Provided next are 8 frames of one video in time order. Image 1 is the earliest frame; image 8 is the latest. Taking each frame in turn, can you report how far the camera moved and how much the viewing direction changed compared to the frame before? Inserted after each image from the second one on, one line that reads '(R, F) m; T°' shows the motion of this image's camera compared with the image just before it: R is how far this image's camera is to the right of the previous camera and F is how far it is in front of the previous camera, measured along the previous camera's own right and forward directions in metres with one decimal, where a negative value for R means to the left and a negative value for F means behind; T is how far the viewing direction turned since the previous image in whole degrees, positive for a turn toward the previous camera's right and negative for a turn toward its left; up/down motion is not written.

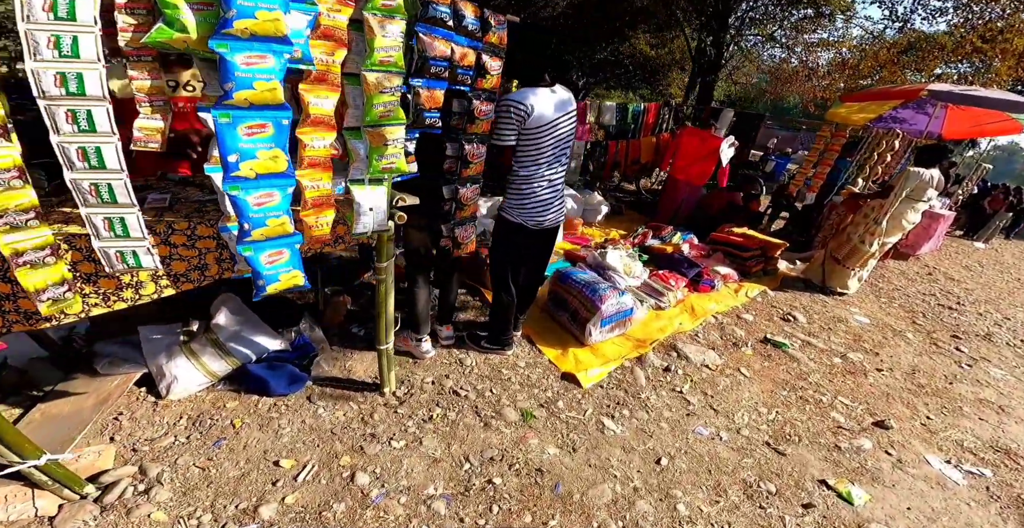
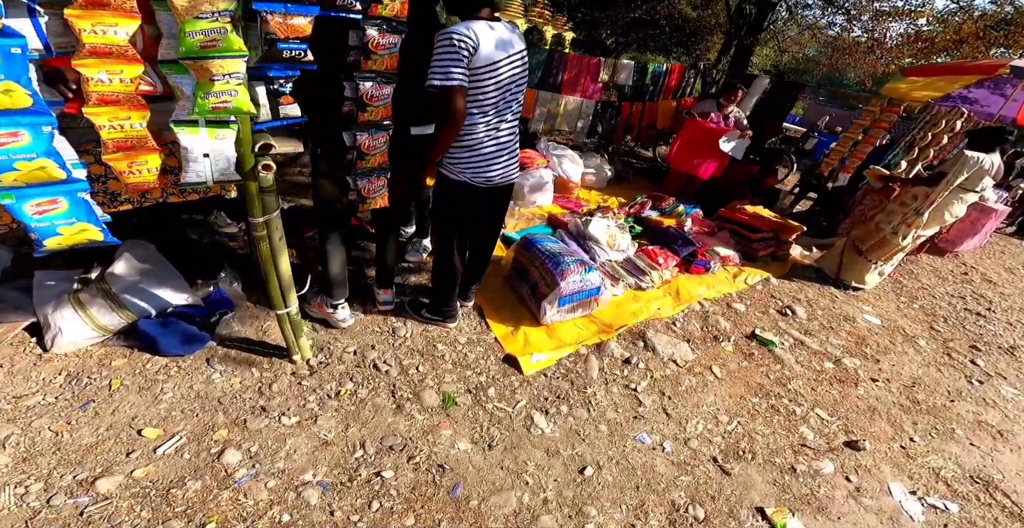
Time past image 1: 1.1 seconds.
(+0.5, +0.4) m; -2°
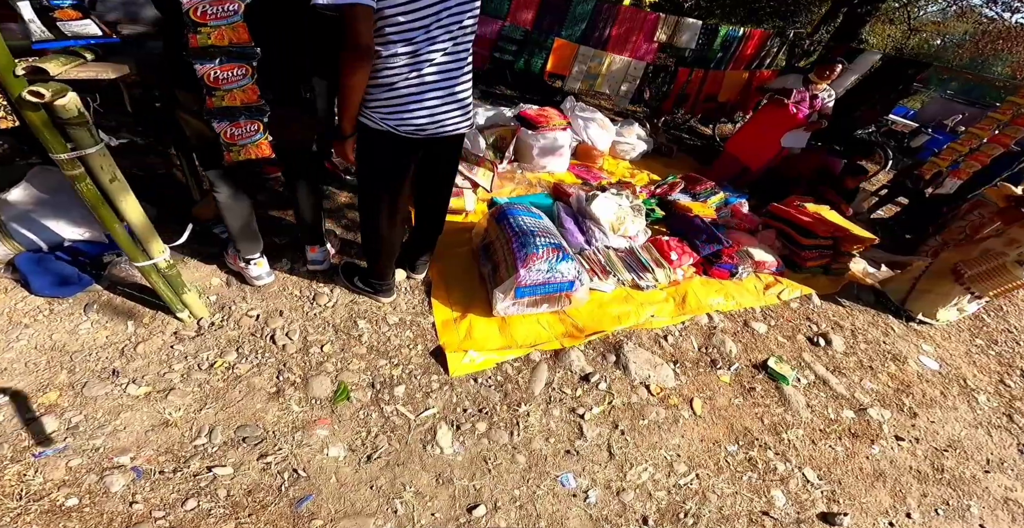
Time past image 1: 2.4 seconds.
(+0.6, +0.5) m; -6°
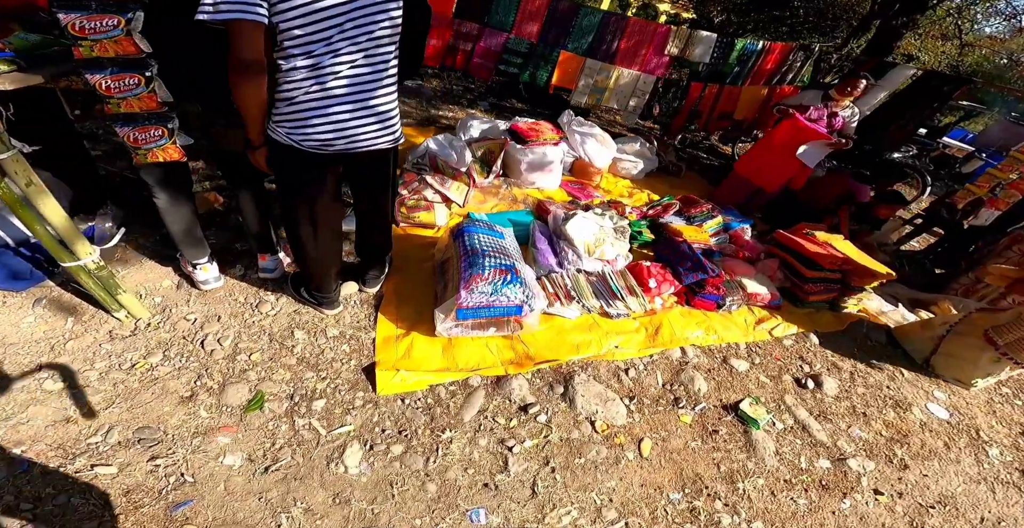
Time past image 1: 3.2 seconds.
(+0.5, +0.1) m; -5°
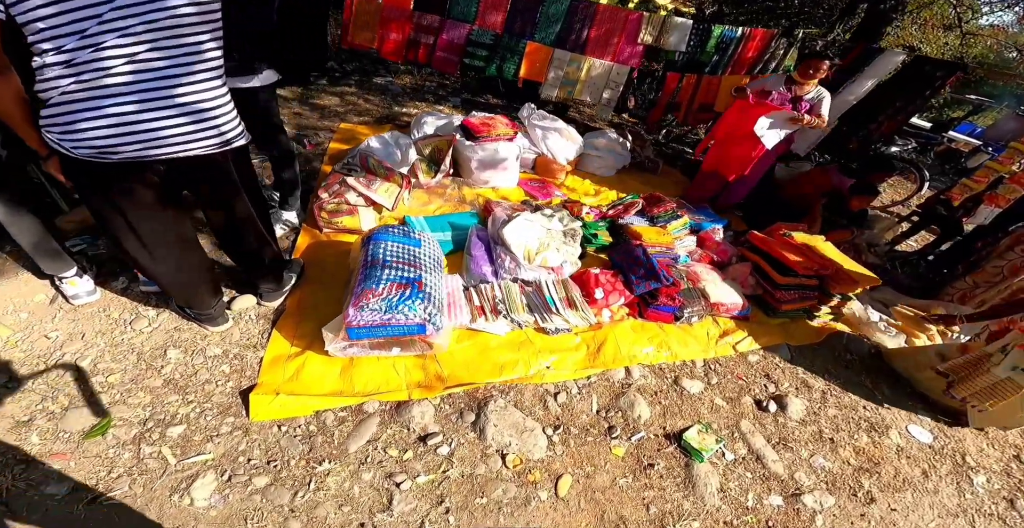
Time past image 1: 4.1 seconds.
(+0.6, +0.3) m; -1°
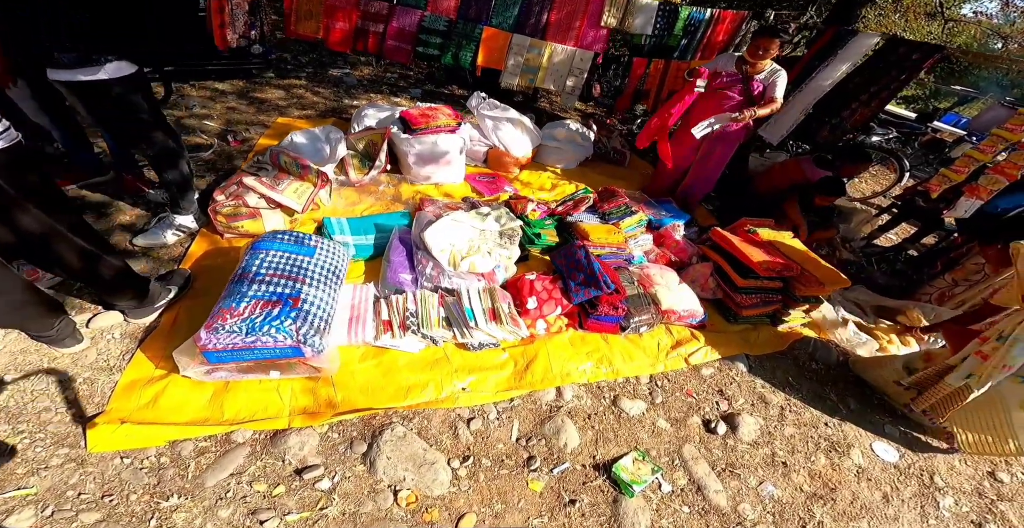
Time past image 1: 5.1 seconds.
(+0.5, +0.3) m; 0°
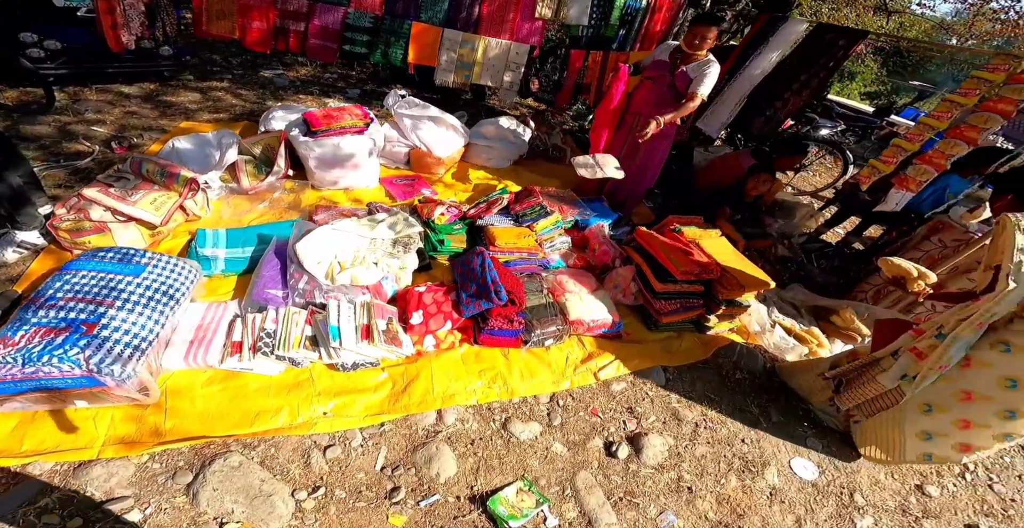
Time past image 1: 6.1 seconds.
(+0.7, +0.3) m; 0°
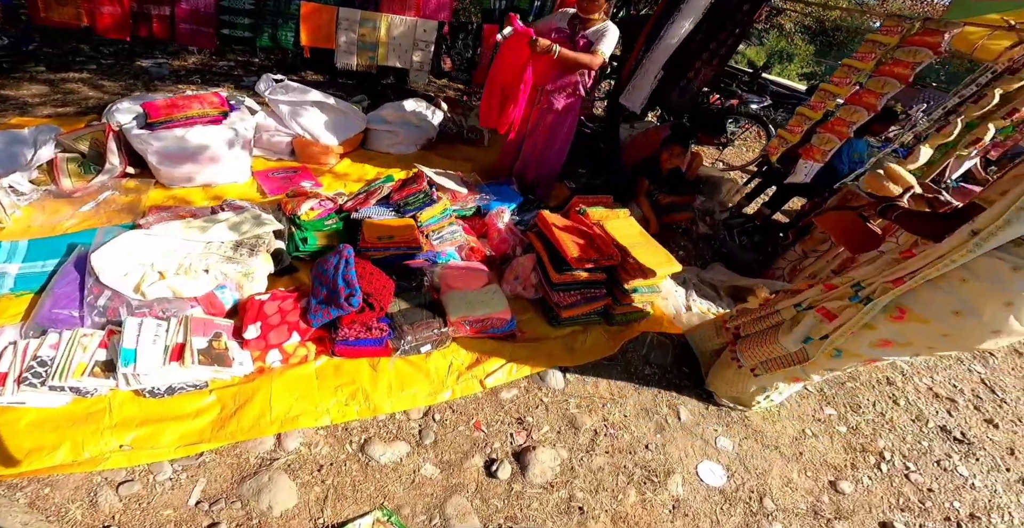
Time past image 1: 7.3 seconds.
(+0.6, +0.3) m; +3°
